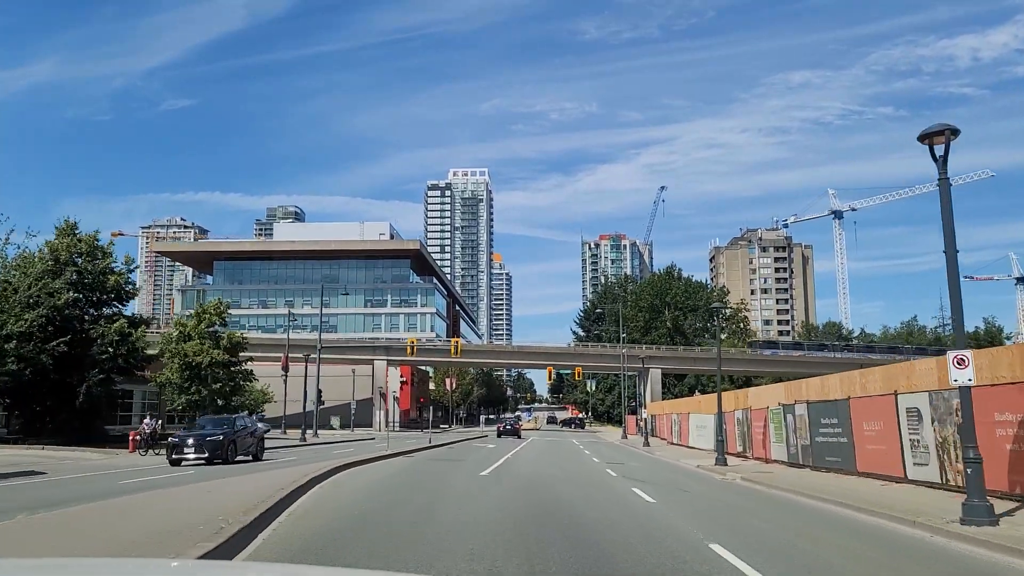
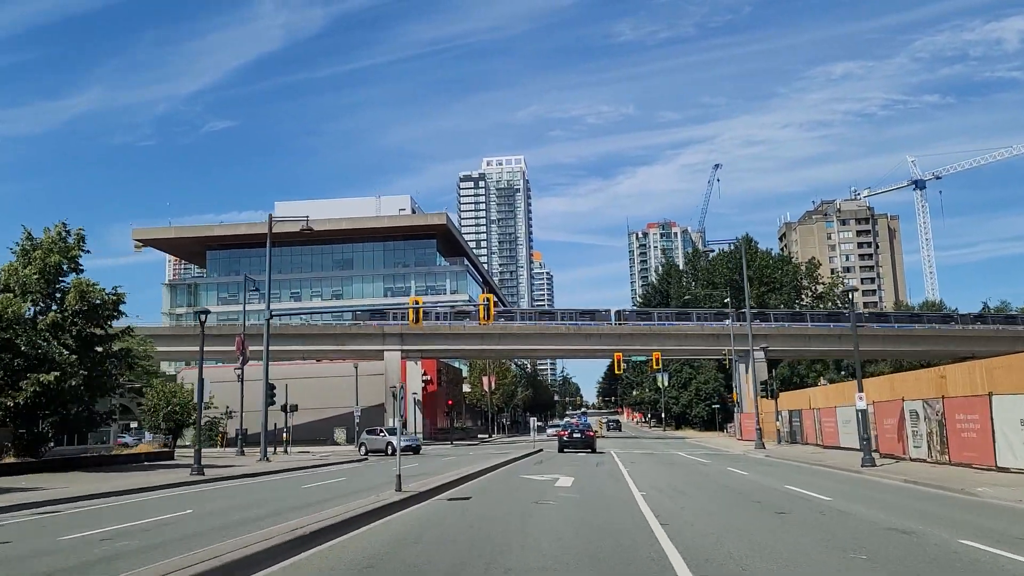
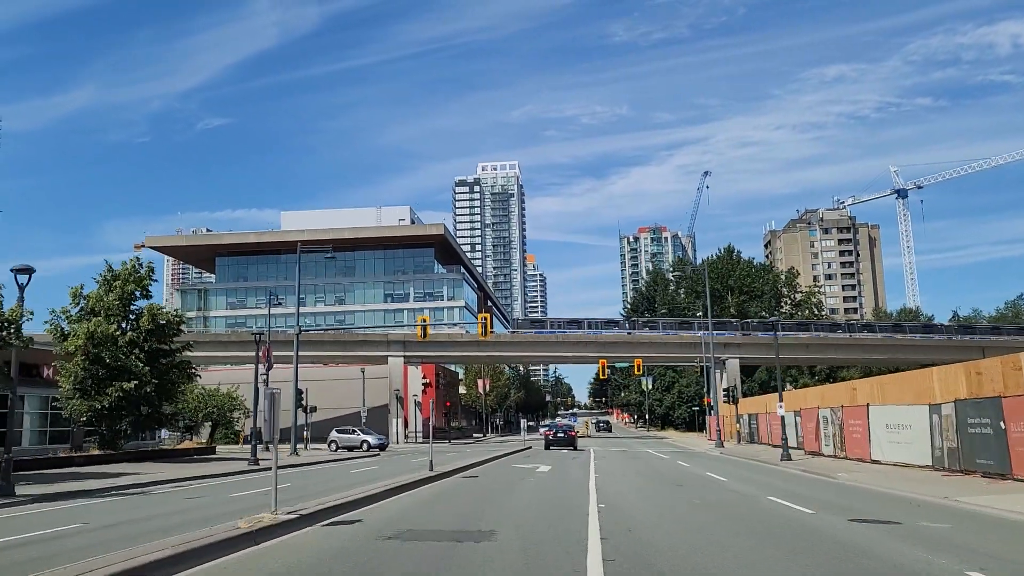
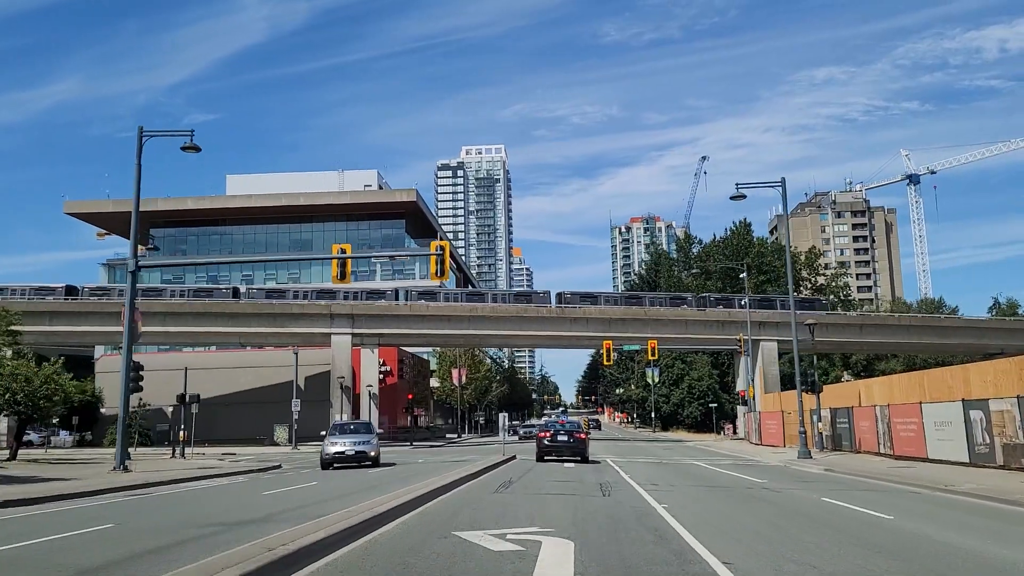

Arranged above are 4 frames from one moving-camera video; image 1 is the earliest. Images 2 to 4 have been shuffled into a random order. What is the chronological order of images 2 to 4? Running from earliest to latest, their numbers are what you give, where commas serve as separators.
3, 2, 4
